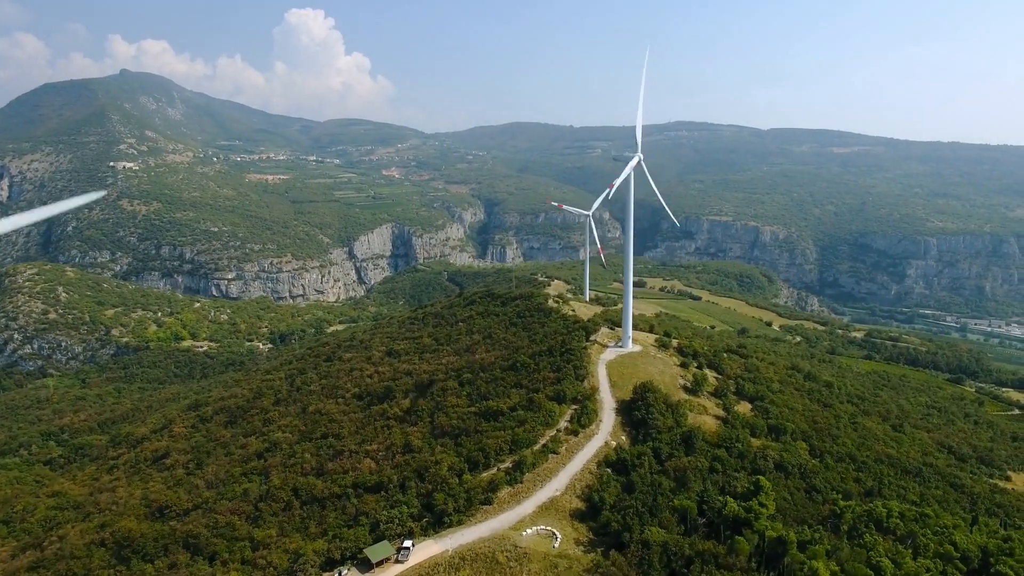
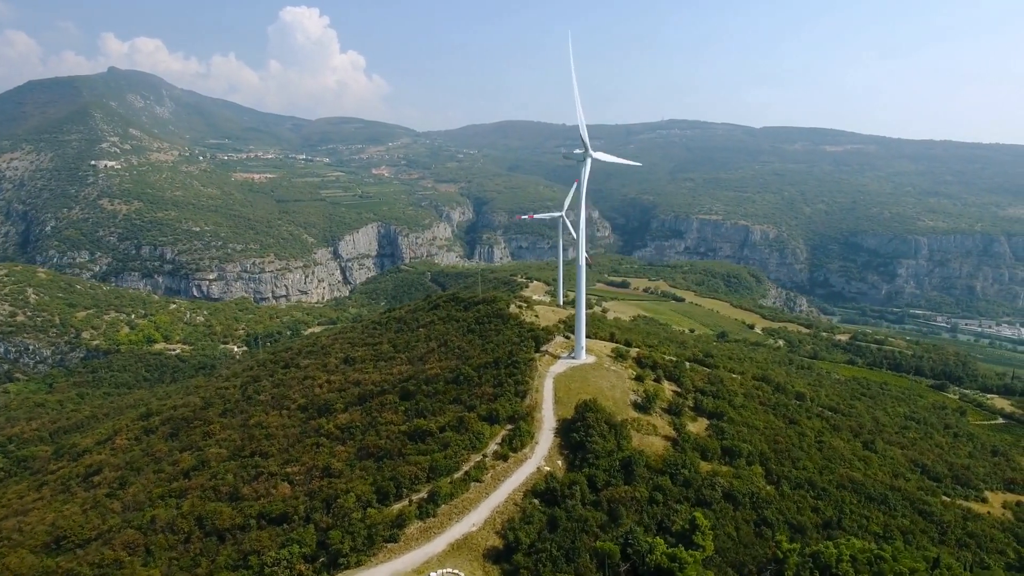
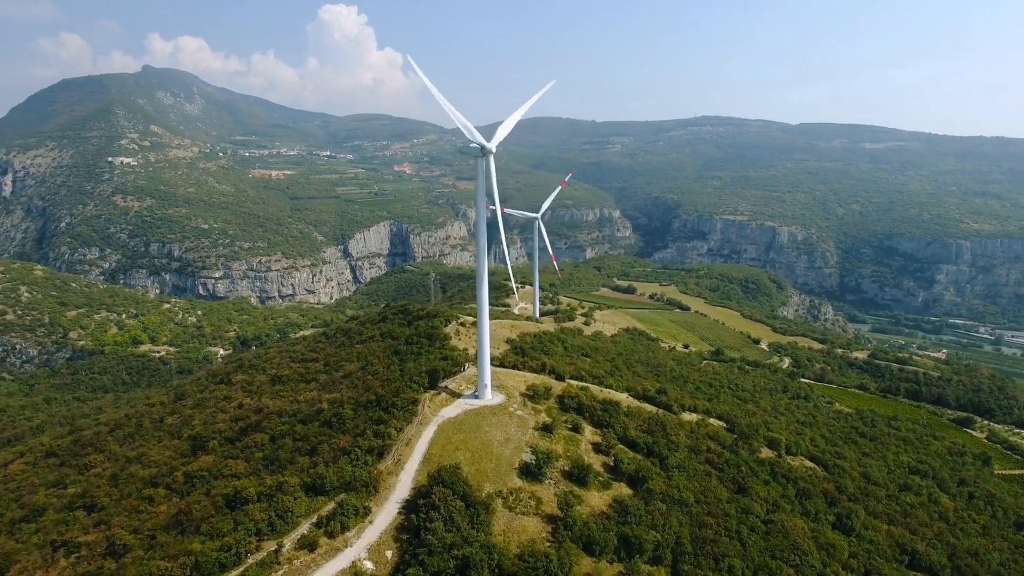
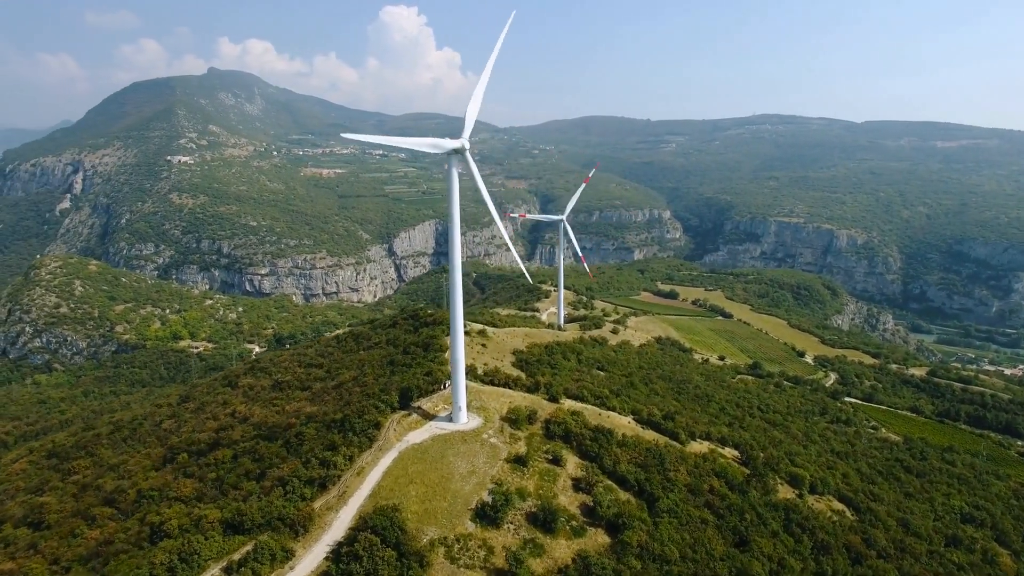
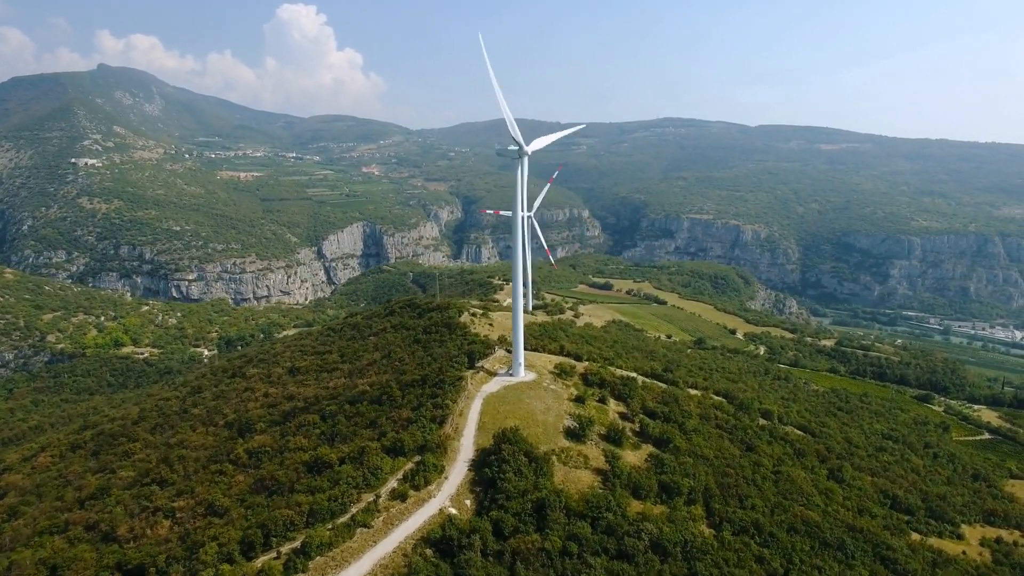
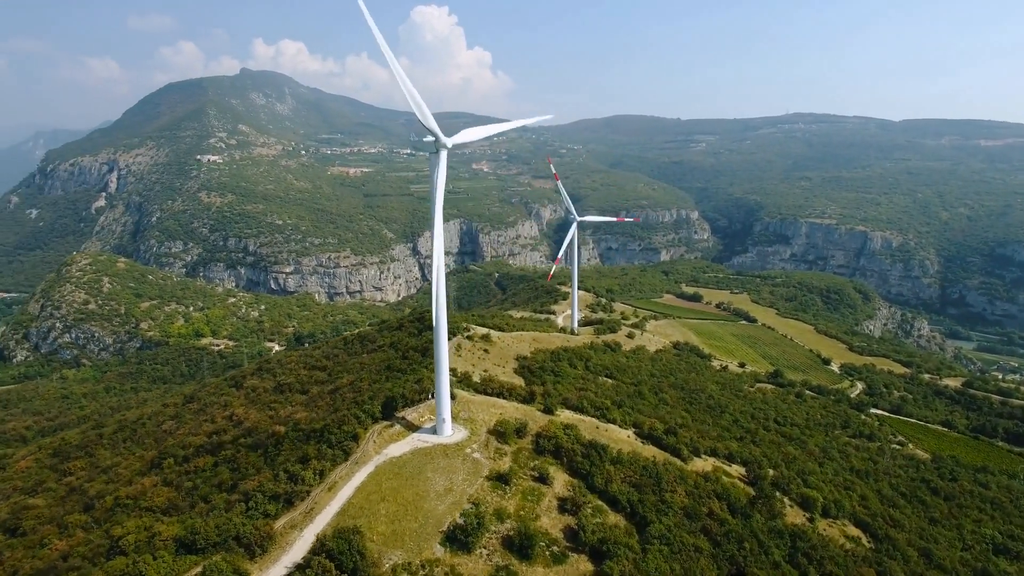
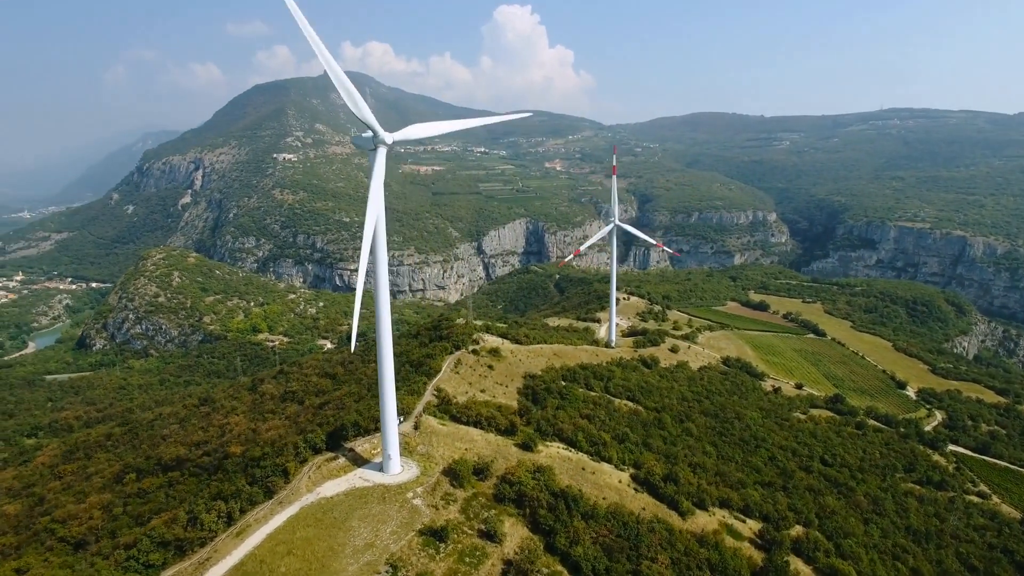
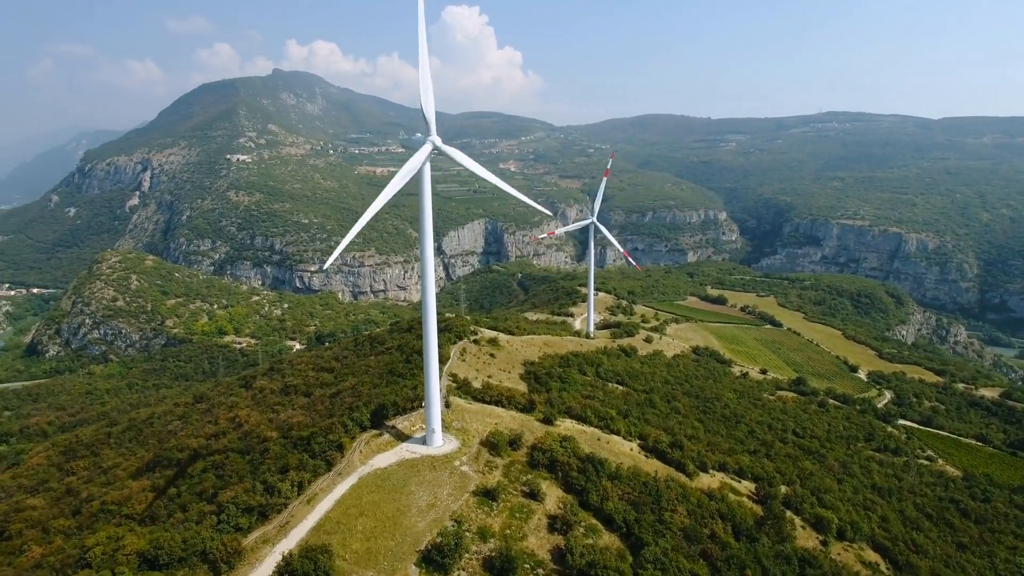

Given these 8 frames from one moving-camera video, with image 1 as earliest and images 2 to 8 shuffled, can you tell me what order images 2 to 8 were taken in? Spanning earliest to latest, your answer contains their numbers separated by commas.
2, 5, 3, 4, 6, 8, 7
